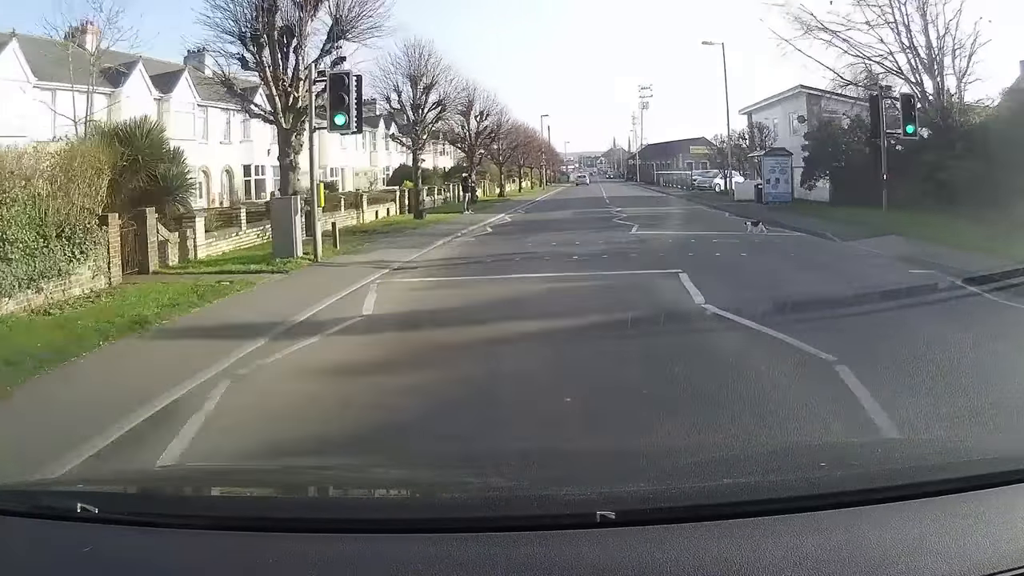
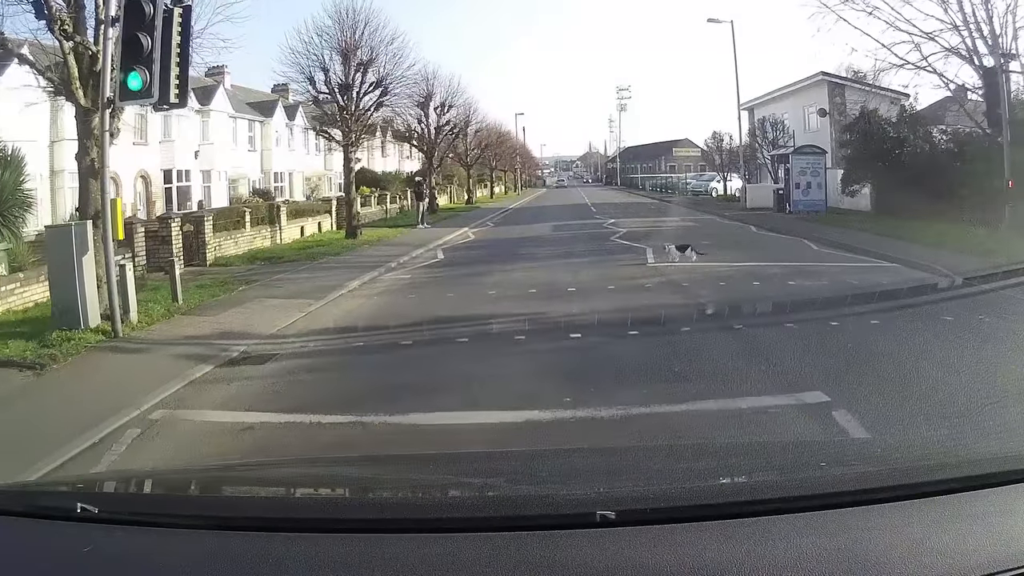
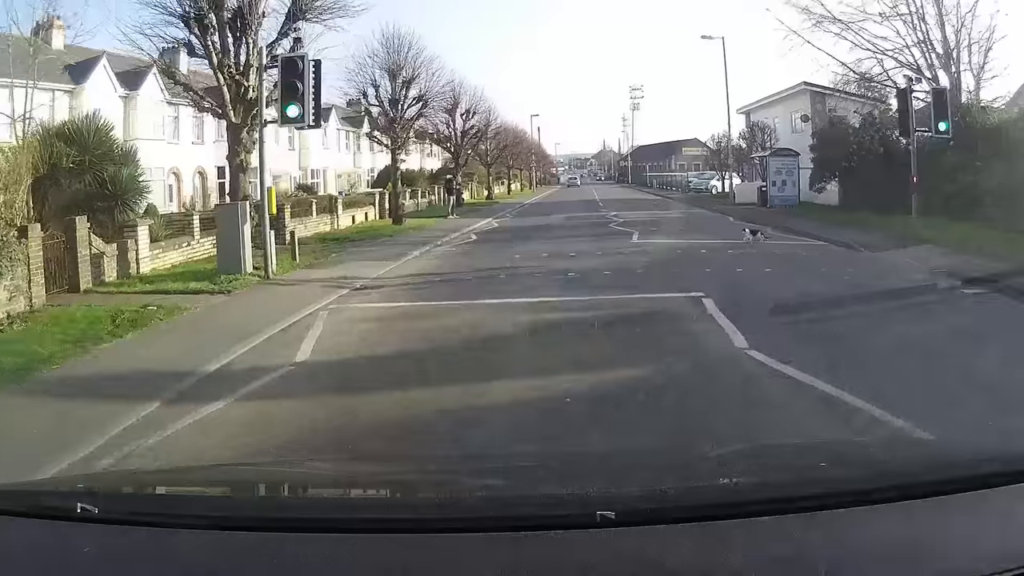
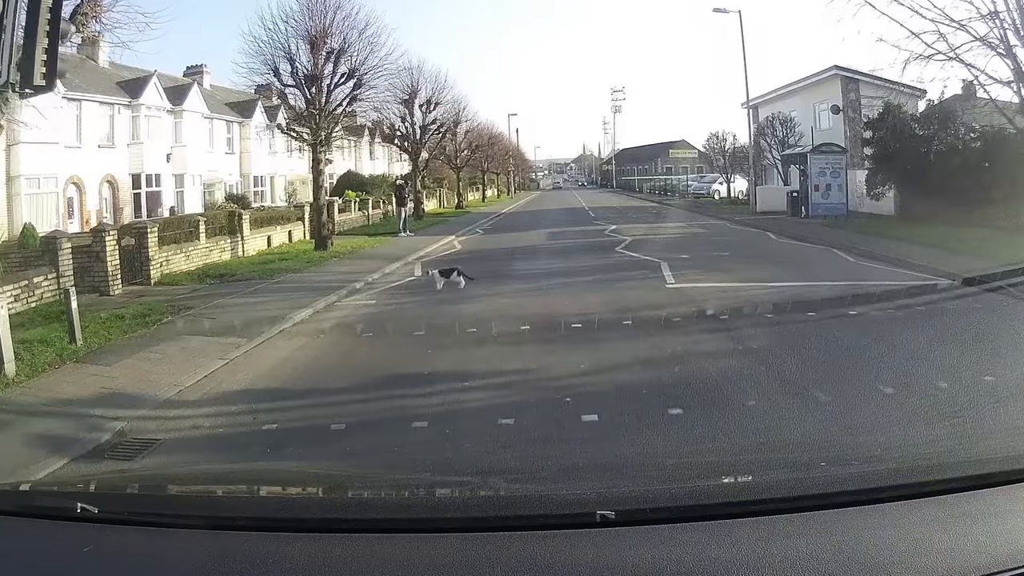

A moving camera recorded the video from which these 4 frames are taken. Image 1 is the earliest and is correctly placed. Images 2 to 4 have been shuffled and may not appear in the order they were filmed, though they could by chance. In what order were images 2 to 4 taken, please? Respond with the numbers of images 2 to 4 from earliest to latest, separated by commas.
3, 2, 4
